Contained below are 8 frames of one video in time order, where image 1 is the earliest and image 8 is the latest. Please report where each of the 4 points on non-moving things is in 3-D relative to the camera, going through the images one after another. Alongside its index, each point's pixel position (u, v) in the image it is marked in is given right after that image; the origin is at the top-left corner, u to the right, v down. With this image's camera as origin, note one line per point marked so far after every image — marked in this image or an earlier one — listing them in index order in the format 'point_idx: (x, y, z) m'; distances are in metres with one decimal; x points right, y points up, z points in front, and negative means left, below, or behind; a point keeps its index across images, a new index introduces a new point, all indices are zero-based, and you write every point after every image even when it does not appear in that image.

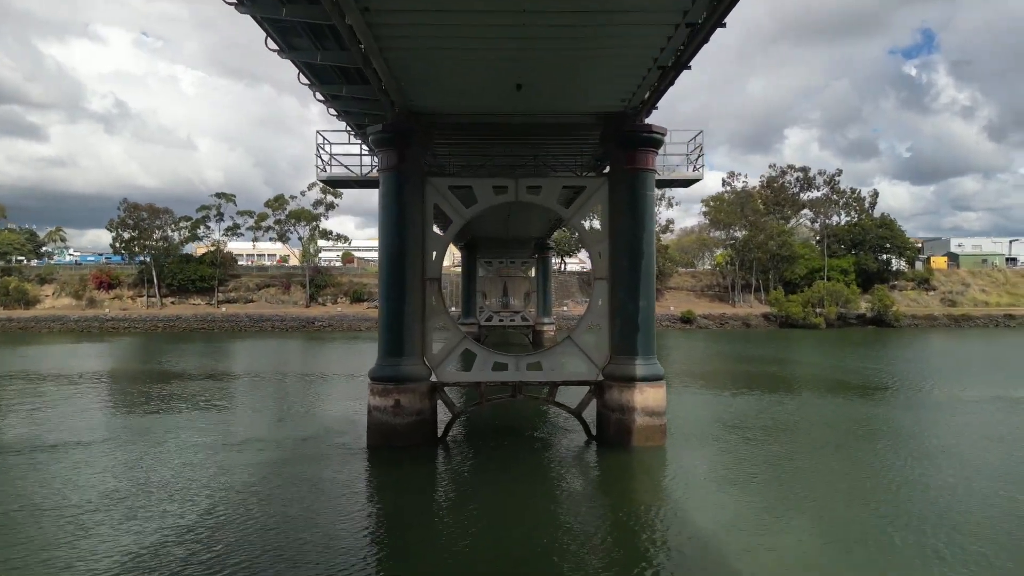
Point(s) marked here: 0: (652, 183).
0: (+2.2, +1.6, +10.1) m
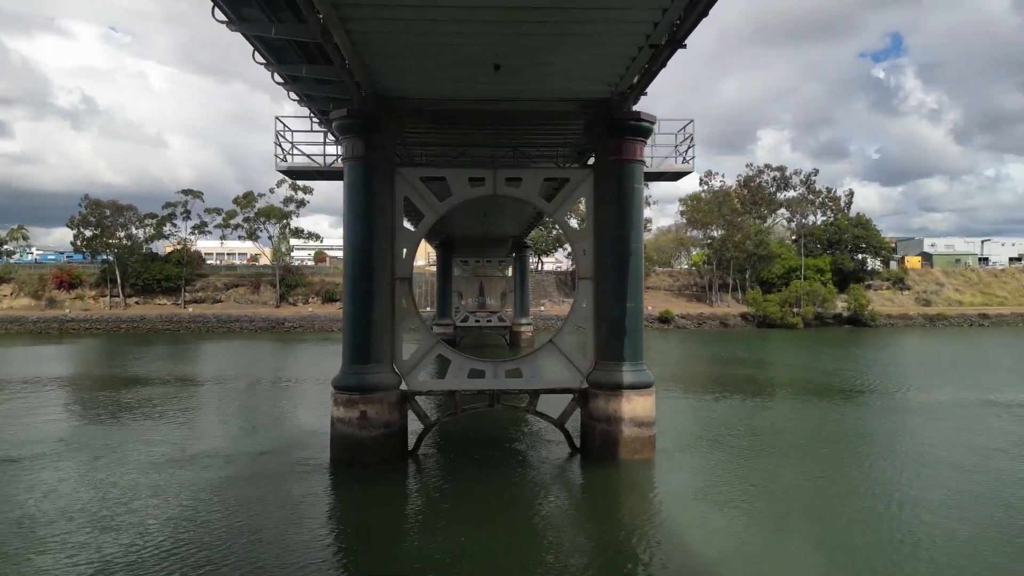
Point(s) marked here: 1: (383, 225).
0: (+1.9, +1.6, +9.4) m
1: (-1.8, +0.9, +9.2) m
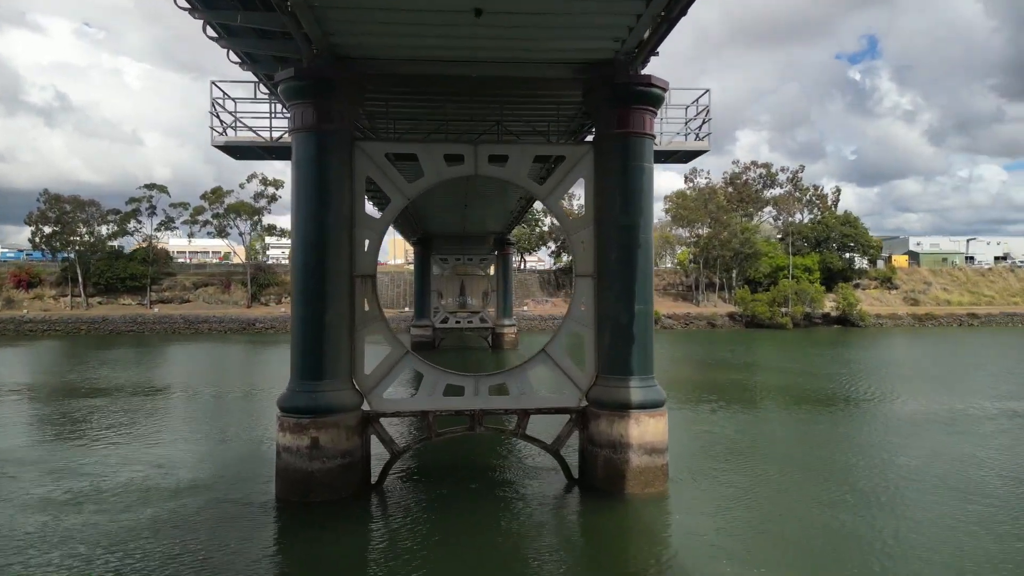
0: (+1.7, +1.7, +7.9) m
1: (-2.0, +0.9, +7.6) m
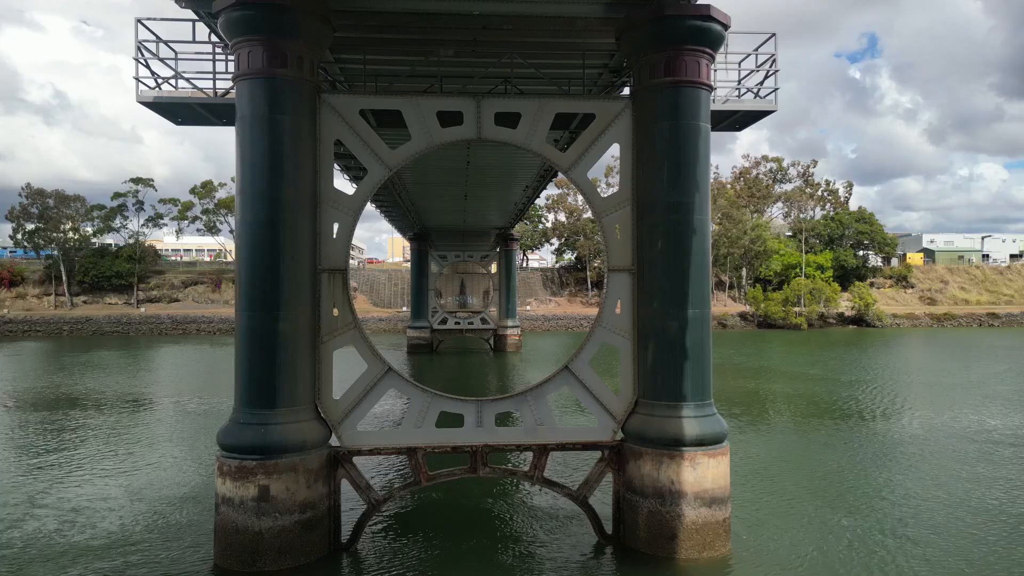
0: (+1.8, +1.7, +6.0) m
1: (-1.9, +0.9, +5.8) m
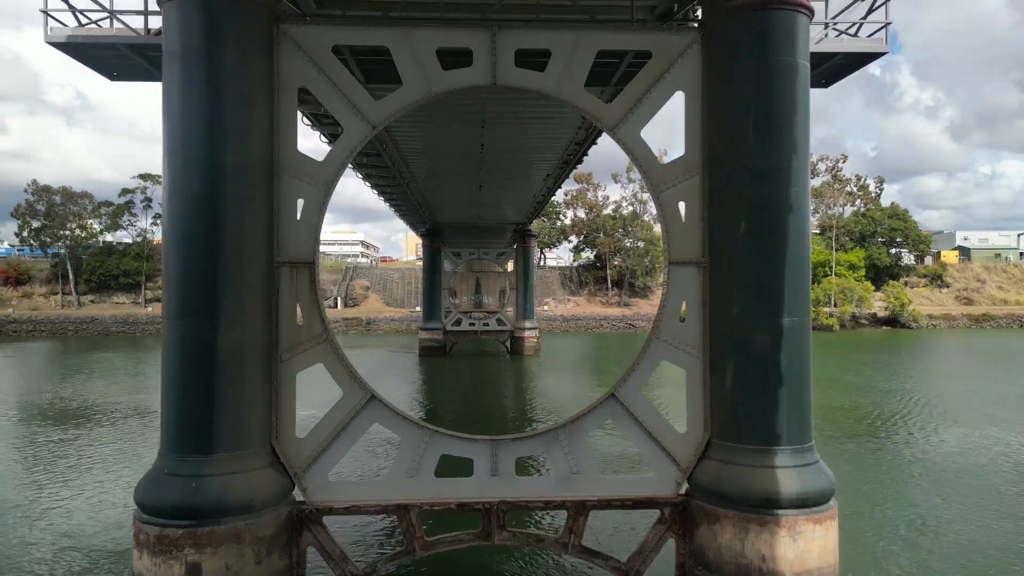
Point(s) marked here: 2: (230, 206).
0: (+2.0, +1.7, +4.4) m
1: (-1.7, +0.9, +4.2) m
2: (-1.8, +0.5, +4.1) m
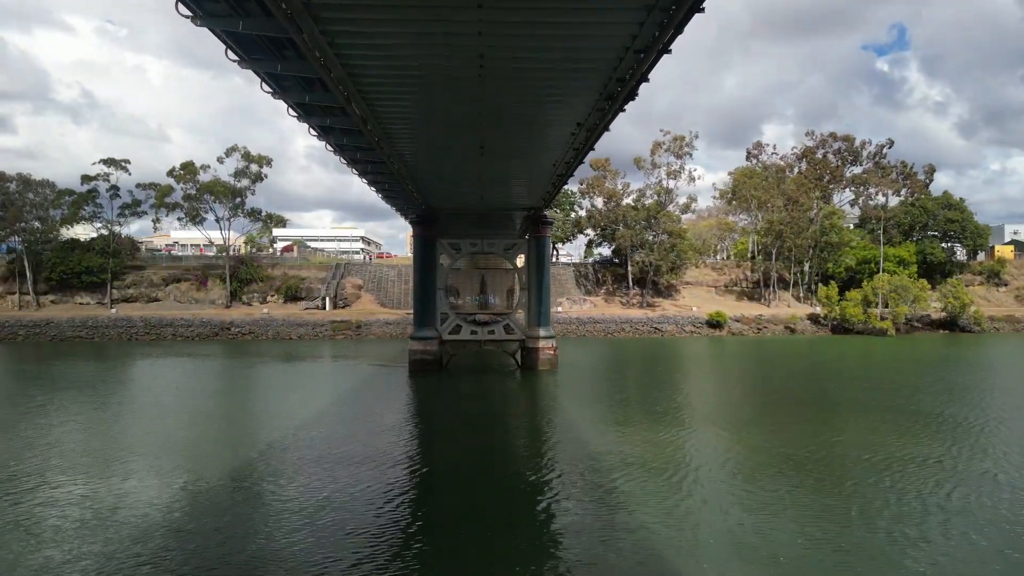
0: (+2.1, +1.6, -0.4) m
1: (-1.6, +0.9, -0.5) m
2: (-1.7, +0.5, -0.6) m
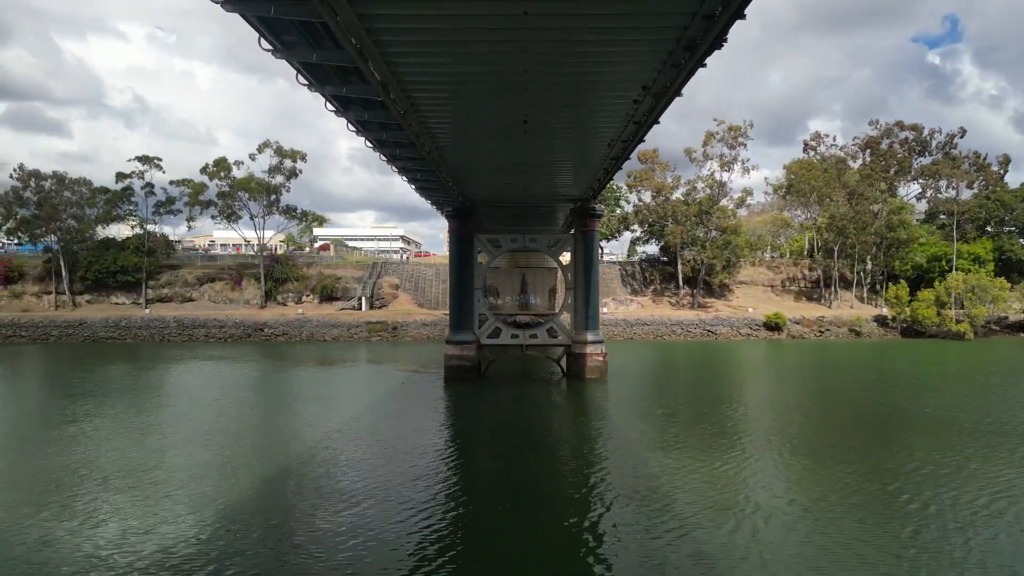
0: (+2.2, +1.6, -2.3) m
1: (-1.6, +0.9, -2.2) m
2: (-1.7, +0.5, -2.3) m
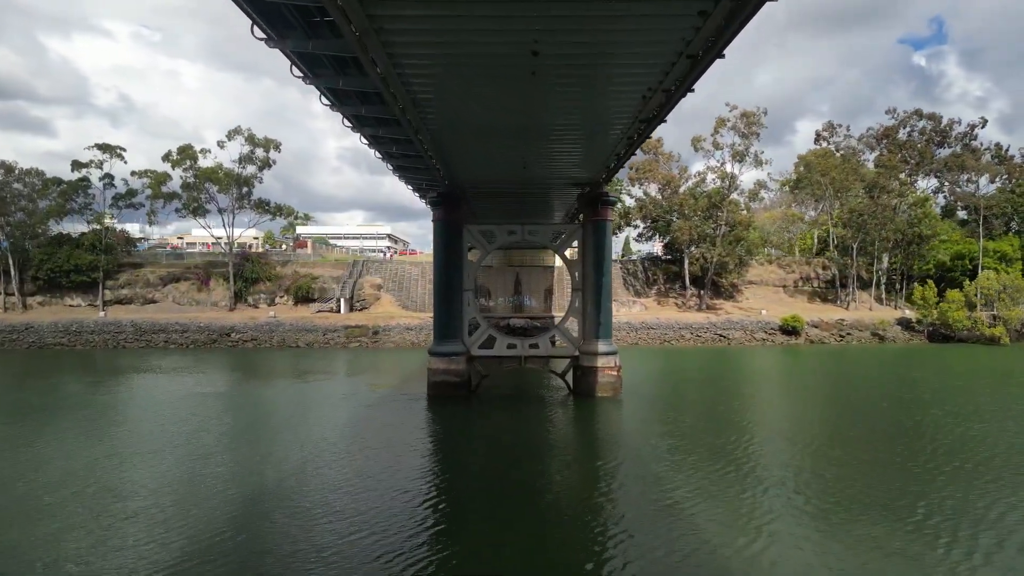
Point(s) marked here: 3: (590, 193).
0: (+2.4, +1.6, -5.3) m
1: (-1.3, +0.9, -5.3) m
2: (-1.5, +0.5, -5.3) m
3: (+2.1, +2.5, +17.8) m
